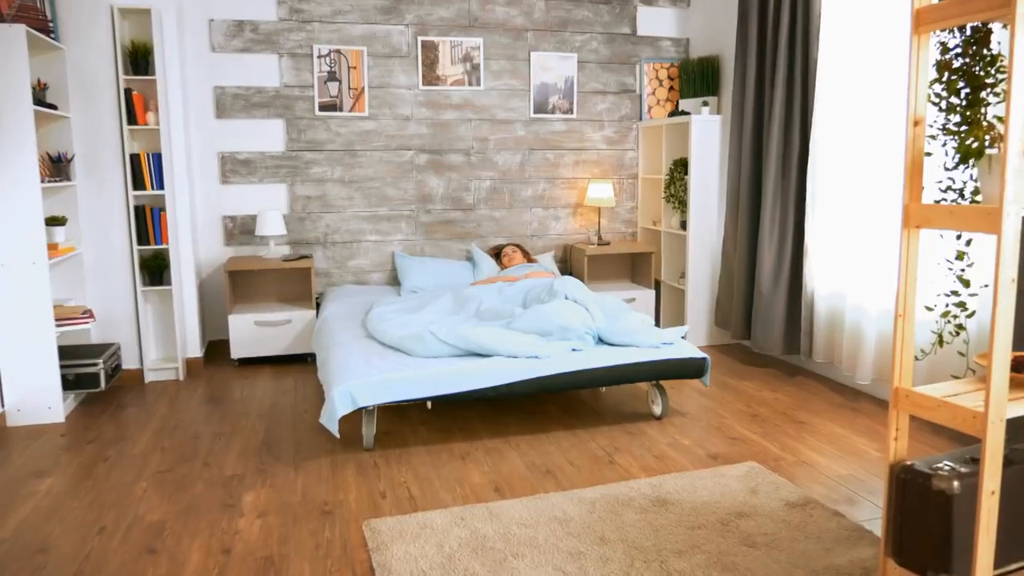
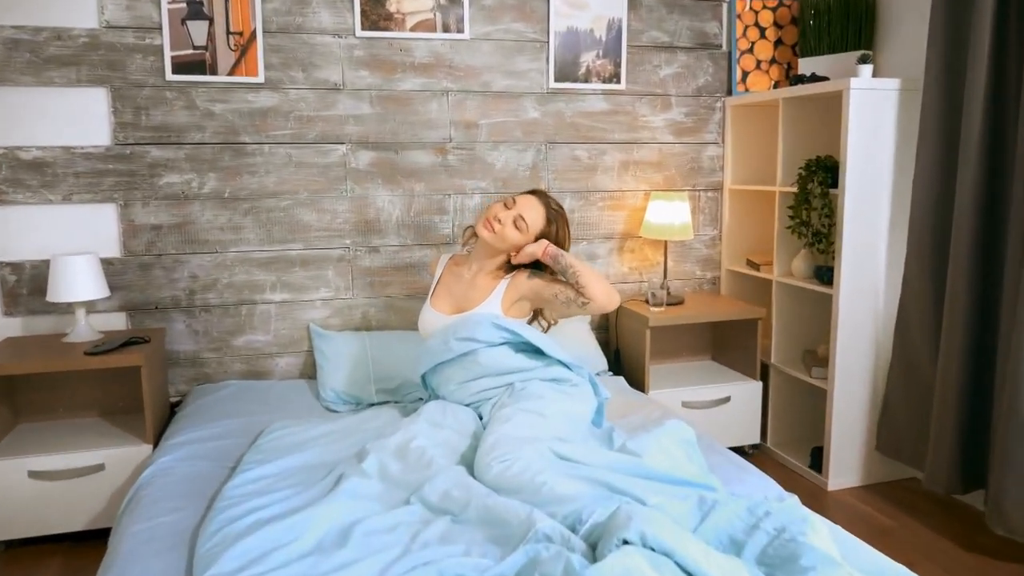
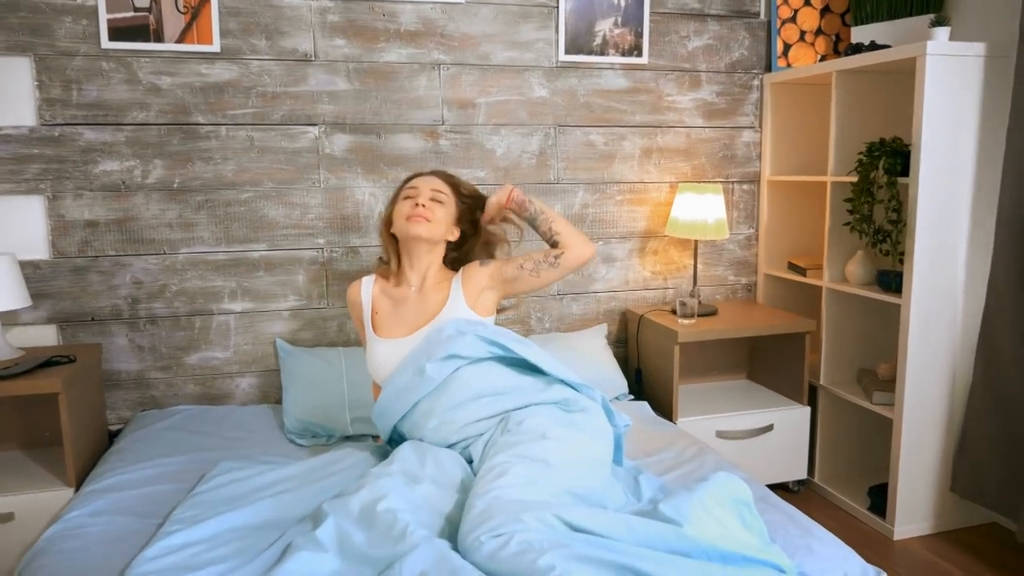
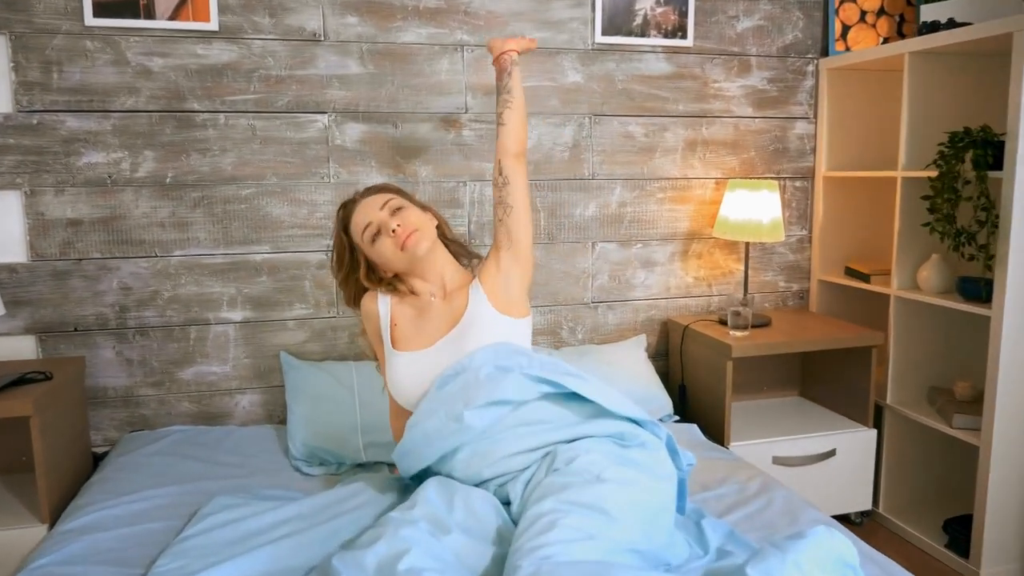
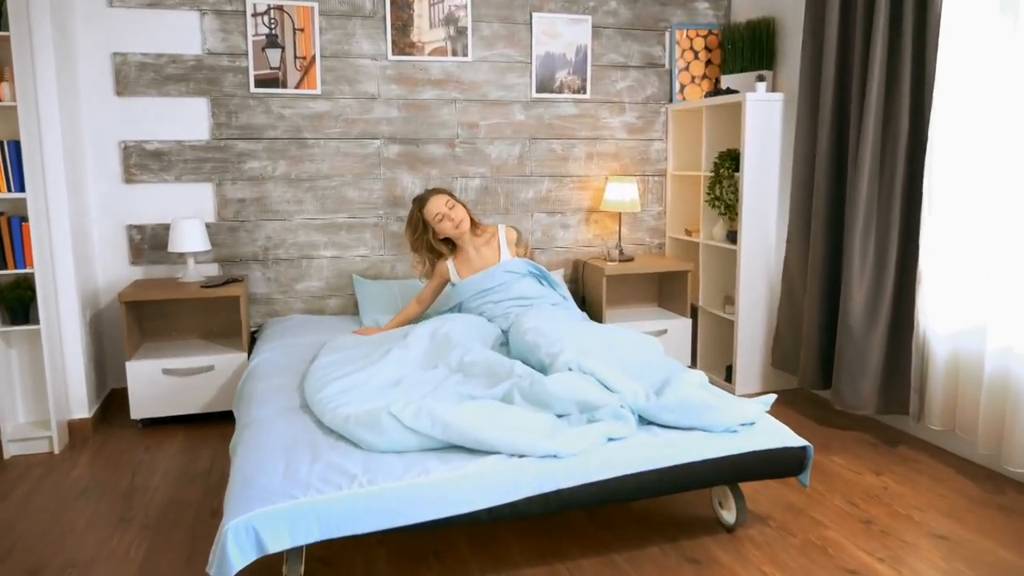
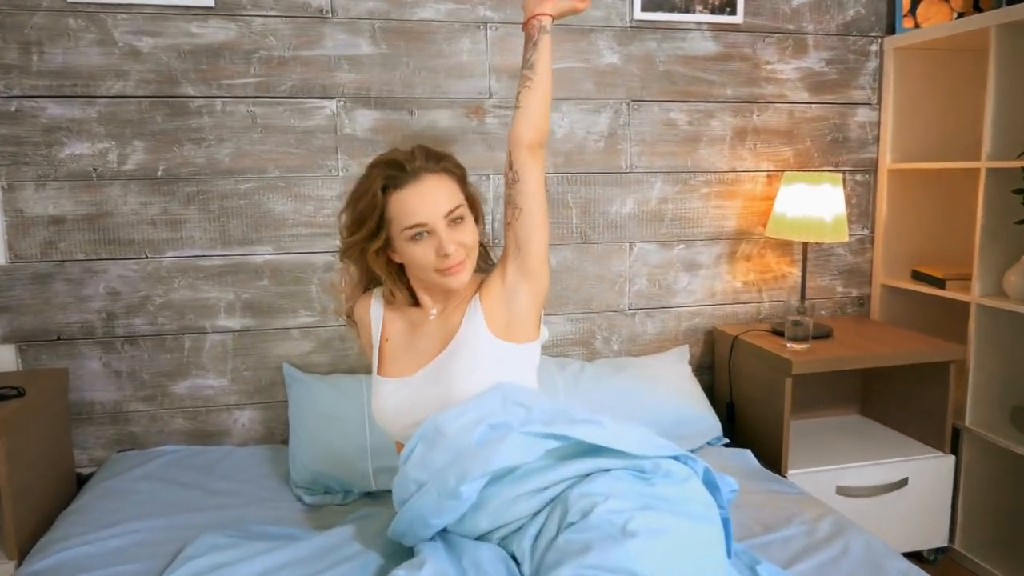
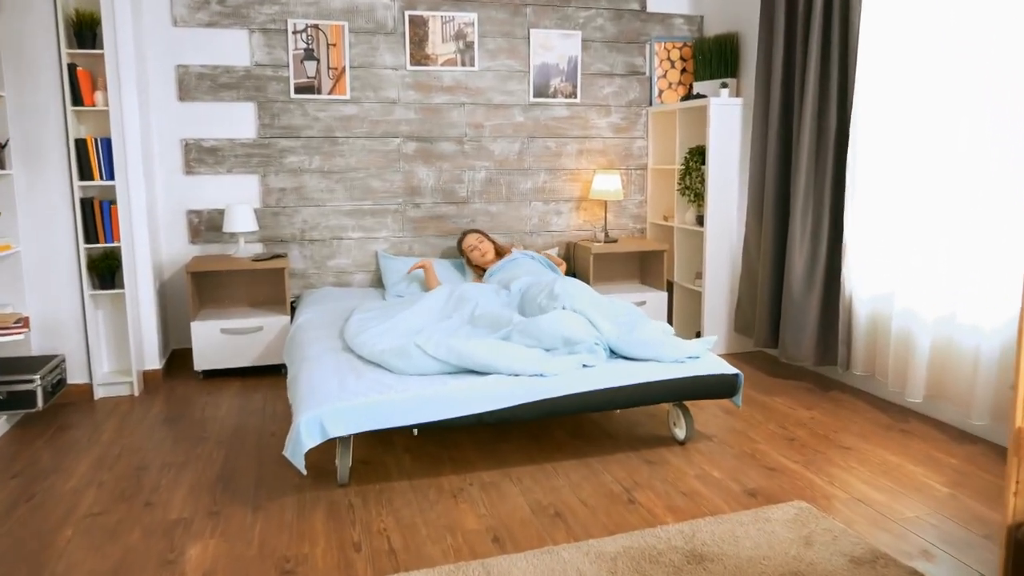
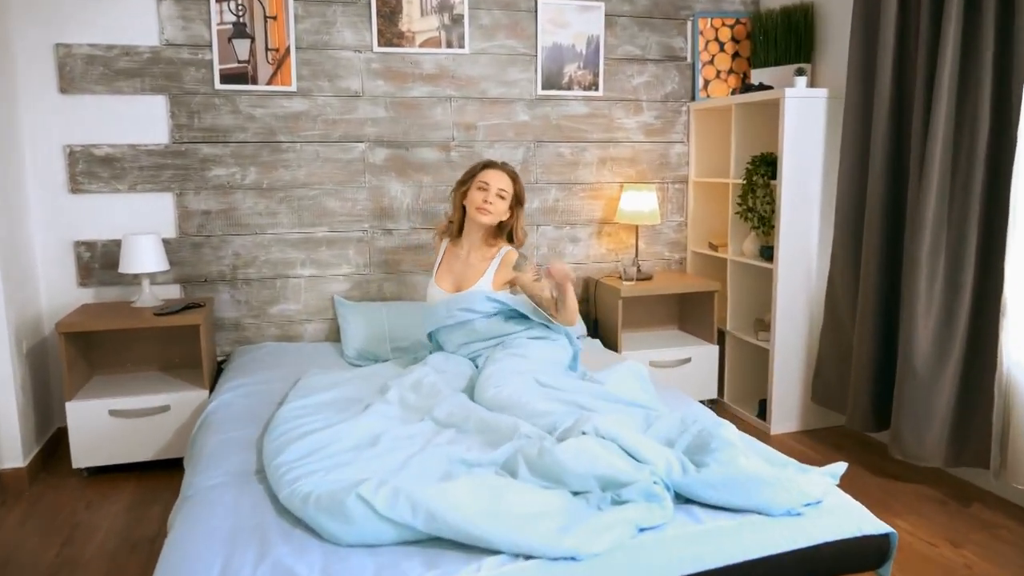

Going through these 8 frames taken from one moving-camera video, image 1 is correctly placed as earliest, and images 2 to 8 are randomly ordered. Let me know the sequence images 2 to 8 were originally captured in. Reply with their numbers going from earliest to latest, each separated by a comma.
7, 5, 8, 2, 3, 4, 6
